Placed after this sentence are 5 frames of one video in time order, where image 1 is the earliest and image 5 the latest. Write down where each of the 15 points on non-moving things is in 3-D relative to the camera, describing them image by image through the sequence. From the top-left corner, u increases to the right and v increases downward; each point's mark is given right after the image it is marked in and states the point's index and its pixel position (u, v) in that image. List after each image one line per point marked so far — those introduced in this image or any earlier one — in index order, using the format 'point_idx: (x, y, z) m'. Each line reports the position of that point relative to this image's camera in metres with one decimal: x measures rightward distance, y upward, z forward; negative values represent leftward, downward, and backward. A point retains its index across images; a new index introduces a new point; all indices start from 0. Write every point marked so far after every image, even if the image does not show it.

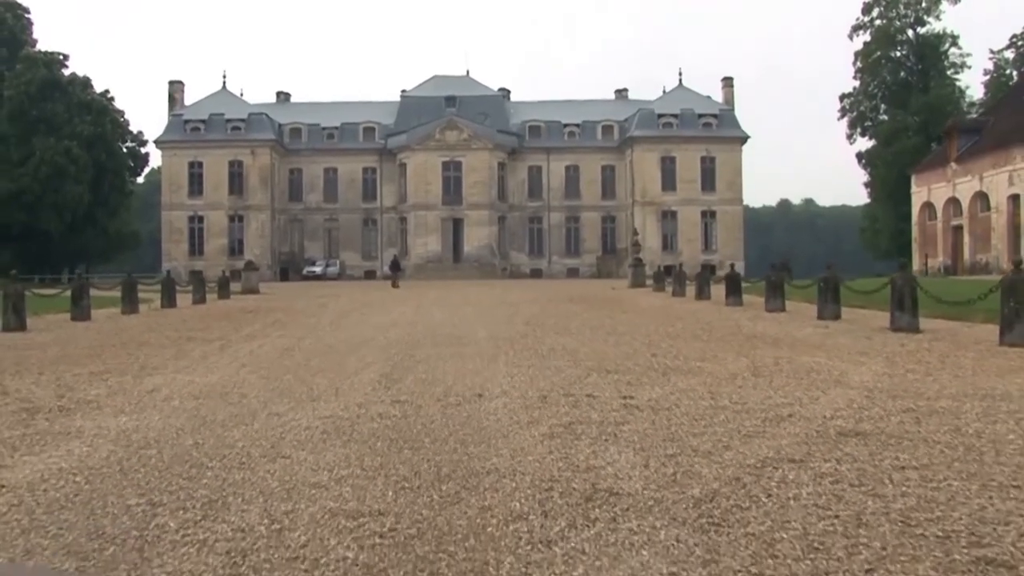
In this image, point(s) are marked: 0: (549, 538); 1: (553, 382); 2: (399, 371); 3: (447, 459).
0: (+0.1, -0.5, +3.9) m
1: (+0.2, -0.4, +9.1) m
2: (-0.6, -0.4, +10.4) m
3: (-0.2, -0.5, +5.4) m
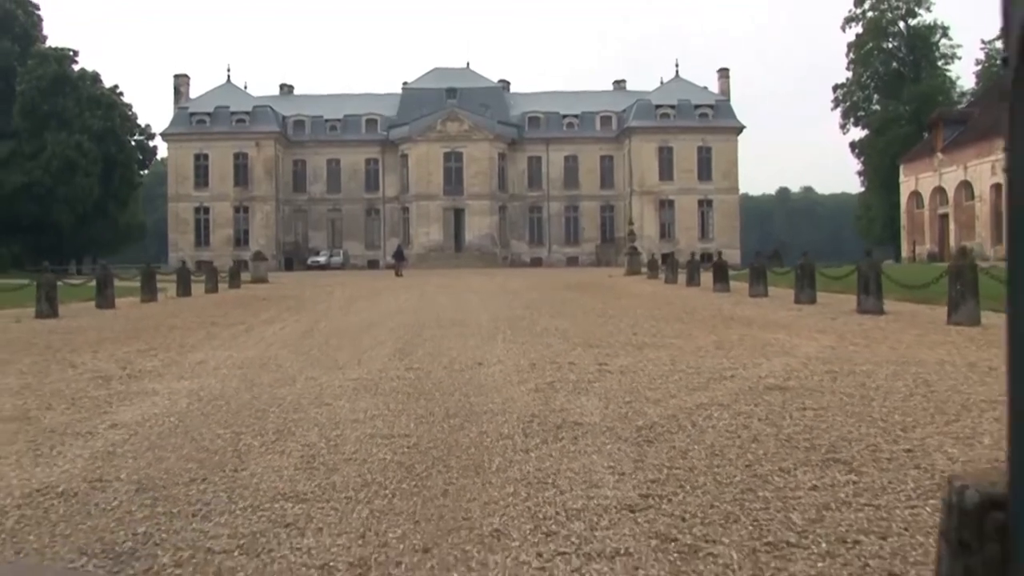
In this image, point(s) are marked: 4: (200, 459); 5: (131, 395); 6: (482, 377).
0: (0.0, -0.5, +5.6) m
1: (+0.2, -0.4, +10.7) m
2: (-0.6, -0.4, +12.0) m
3: (-0.2, -0.4, +7.0) m
4: (-0.9, -0.5, +5.5) m
5: (-1.6, -0.5, +8.3) m
6: (-0.1, -0.4, +8.6) m
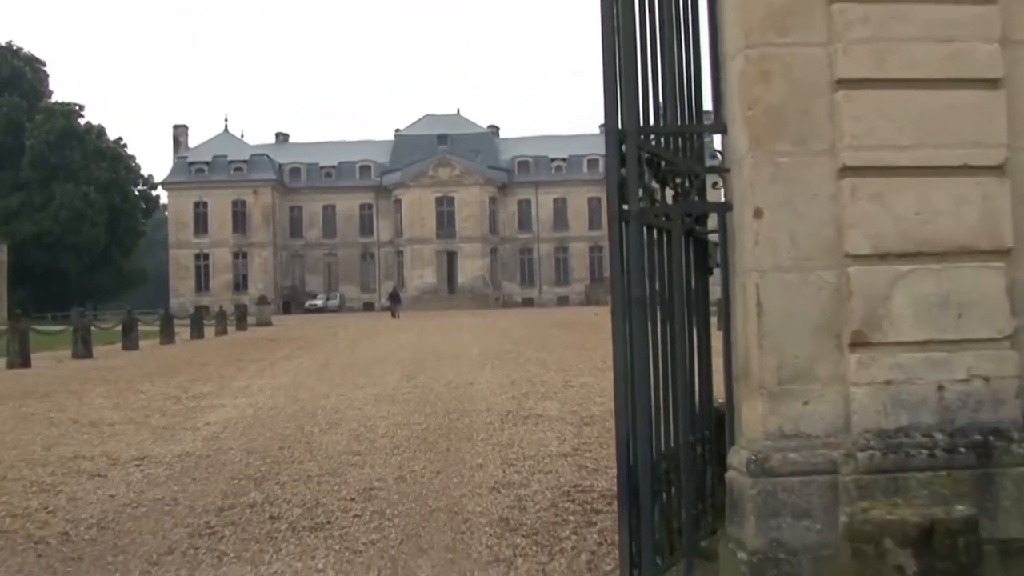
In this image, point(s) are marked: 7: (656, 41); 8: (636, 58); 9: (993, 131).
0: (0.0, -0.6, +8.1) m
1: (+0.1, -0.6, +13.2) m
2: (-0.7, -0.6, +14.6) m
3: (-0.3, -0.6, +9.6) m
4: (-1.0, -0.6, +8.0) m
5: (-1.7, -0.7, +10.9) m
6: (-0.2, -0.6, +11.1) m
7: (+0.3, +0.5, +3.9) m
8: (+0.2, +0.5, +3.8) m
9: (+0.8, +0.3, +3.3) m
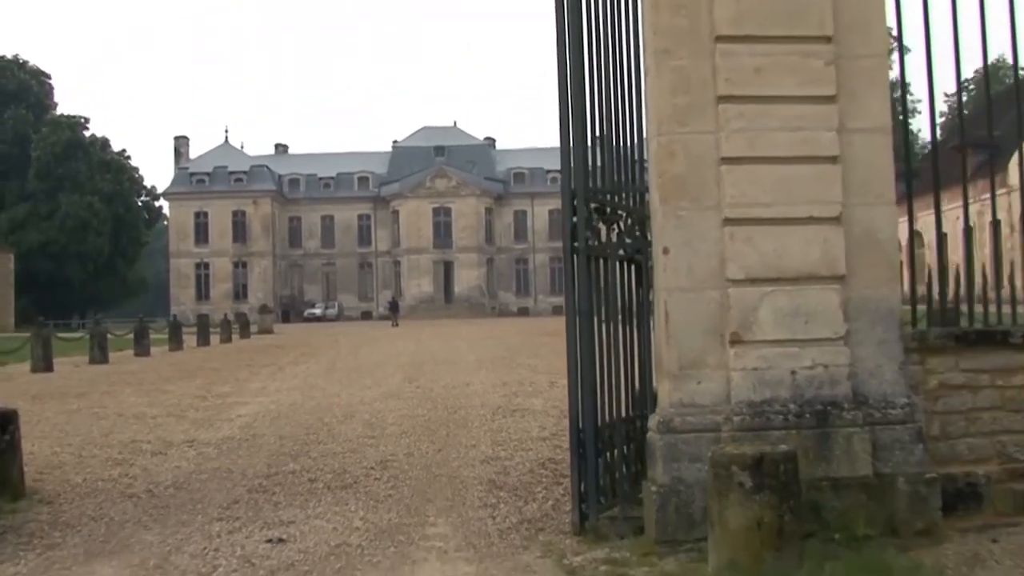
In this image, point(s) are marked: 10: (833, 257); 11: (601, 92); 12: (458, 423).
0: (-0.1, -0.6, +9.5) m
1: (0.0, -0.7, +14.7) m
2: (-0.8, -0.7, +16.0) m
3: (-0.4, -0.6, +11.0) m
4: (-1.0, -0.7, +9.4) m
5: (-1.8, -0.7, +12.3) m
6: (-0.3, -0.7, +12.6) m
7: (+0.2, +0.5, +5.3) m
8: (+0.2, +0.4, +5.2) m
9: (+0.8, +0.2, +4.8) m
10: (+0.8, +0.1, +4.8) m
11: (+0.3, +0.5, +5.3) m
12: (-0.3, -0.6, +9.3) m
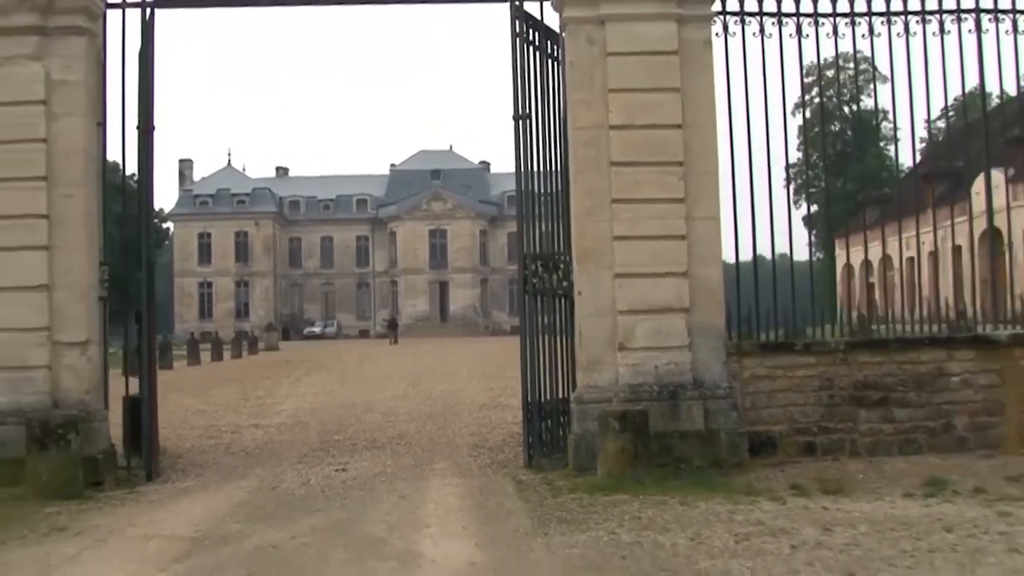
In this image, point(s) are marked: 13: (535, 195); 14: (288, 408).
0: (-0.2, -0.8, +12.6) m
1: (-0.1, -0.9, +17.7) m
2: (-0.9, -0.9, +19.1) m
3: (-0.5, -0.8, +14.1) m
4: (-1.1, -0.8, +12.5) m
5: (-1.9, -0.9, +15.4) m
6: (-0.4, -0.8, +15.6) m
7: (+0.1, +0.4, +8.4) m
8: (+0.1, +0.3, +8.3) m
9: (+0.7, +0.1, +7.8) m
10: (+0.7, 0.0, +7.8) m
11: (+0.1, +0.4, +8.4) m
12: (-0.4, -0.8, +12.3) m
13: (+0.1, +0.4, +8.3) m
14: (-1.6, -0.9, +14.0) m
